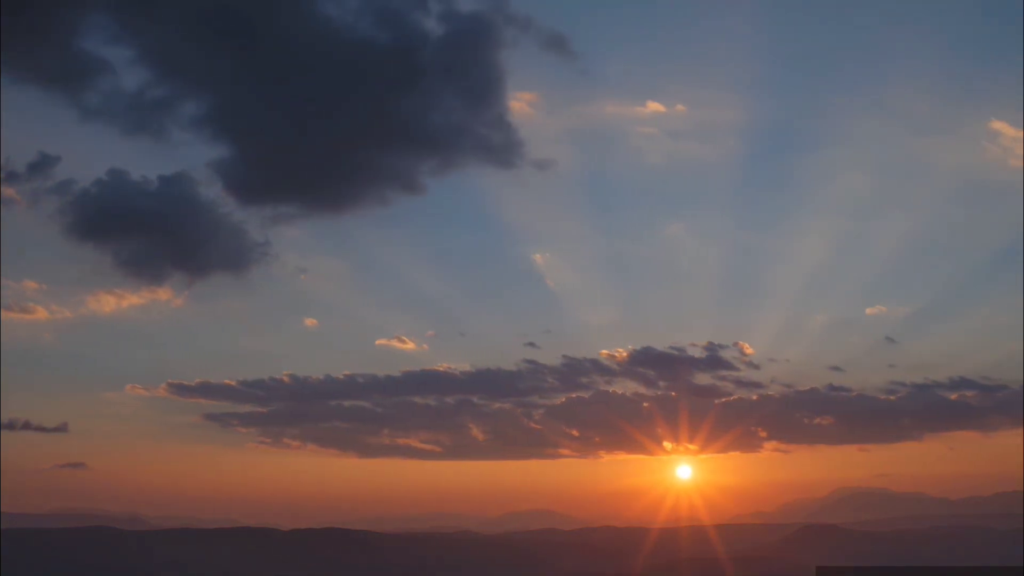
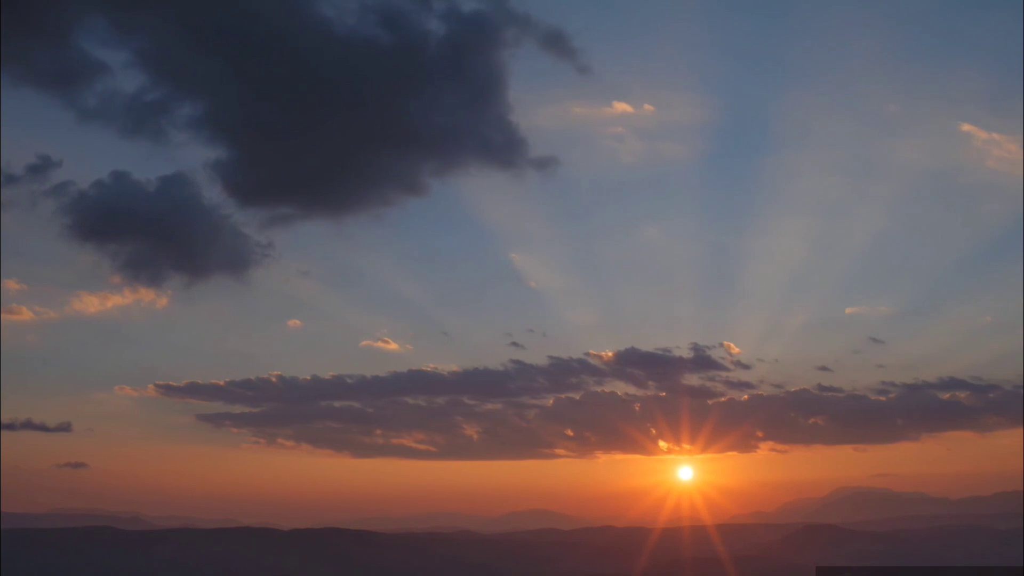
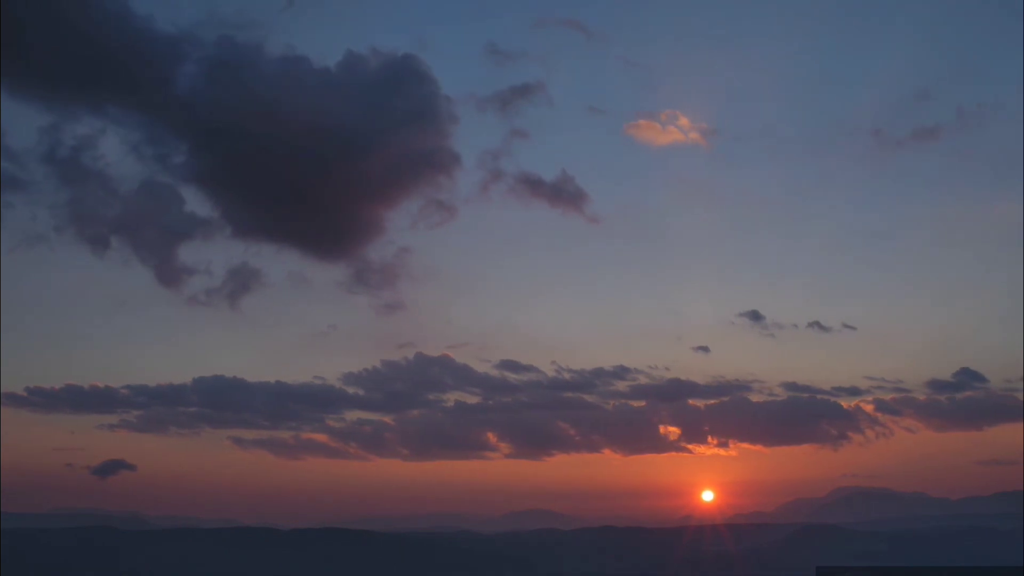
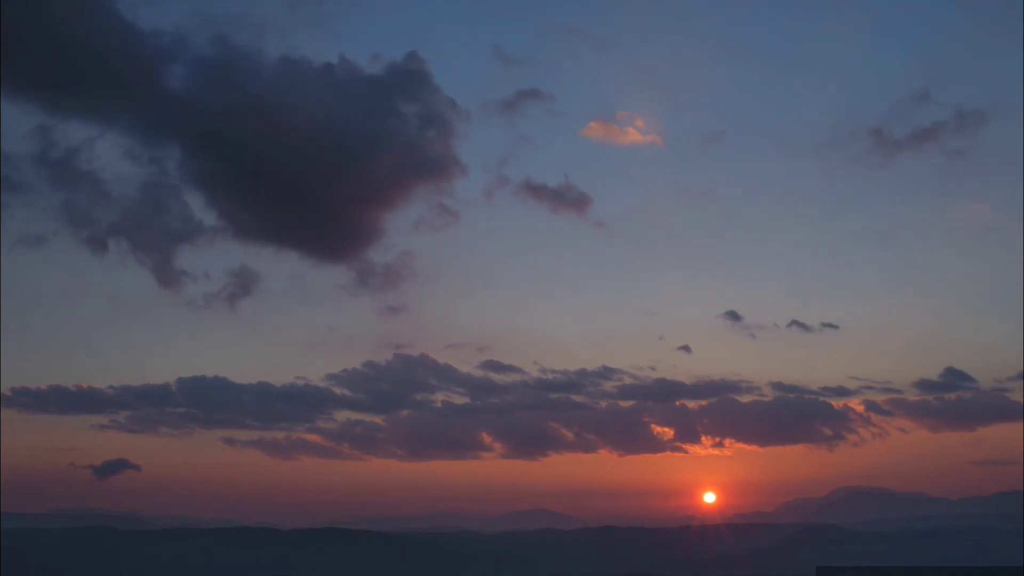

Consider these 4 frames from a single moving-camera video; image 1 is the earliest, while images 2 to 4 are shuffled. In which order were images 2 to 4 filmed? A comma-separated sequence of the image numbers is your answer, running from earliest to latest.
2, 3, 4
